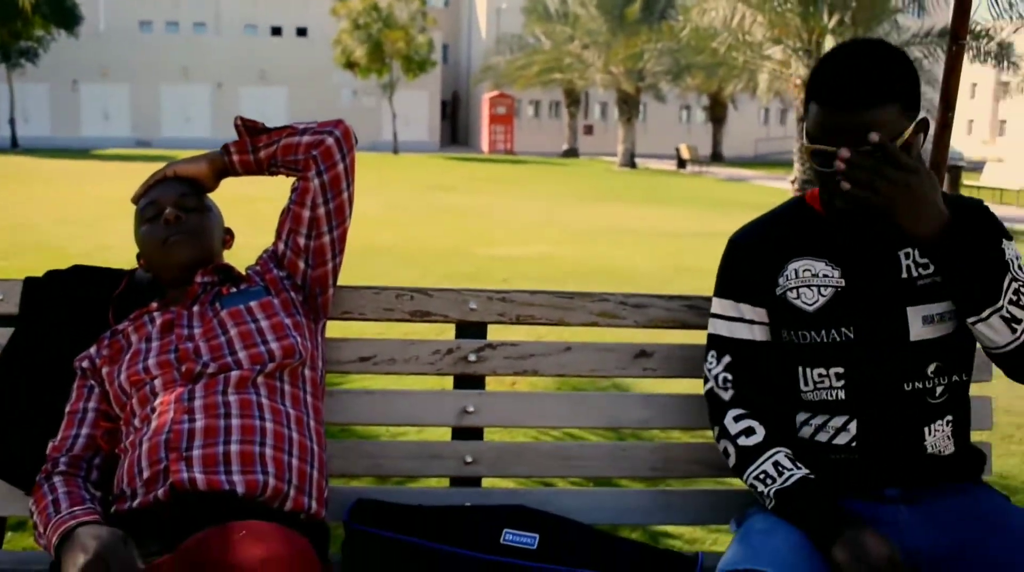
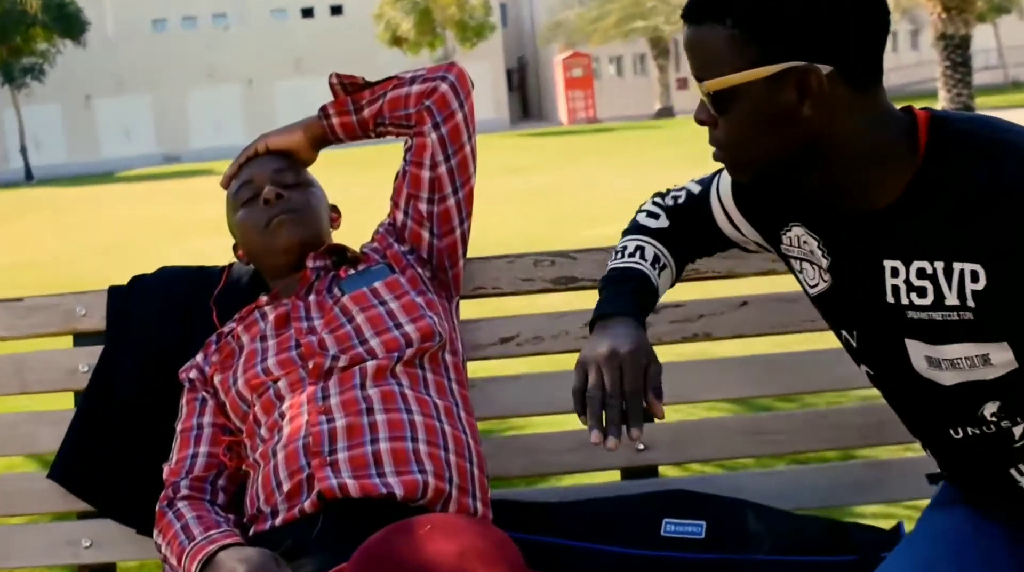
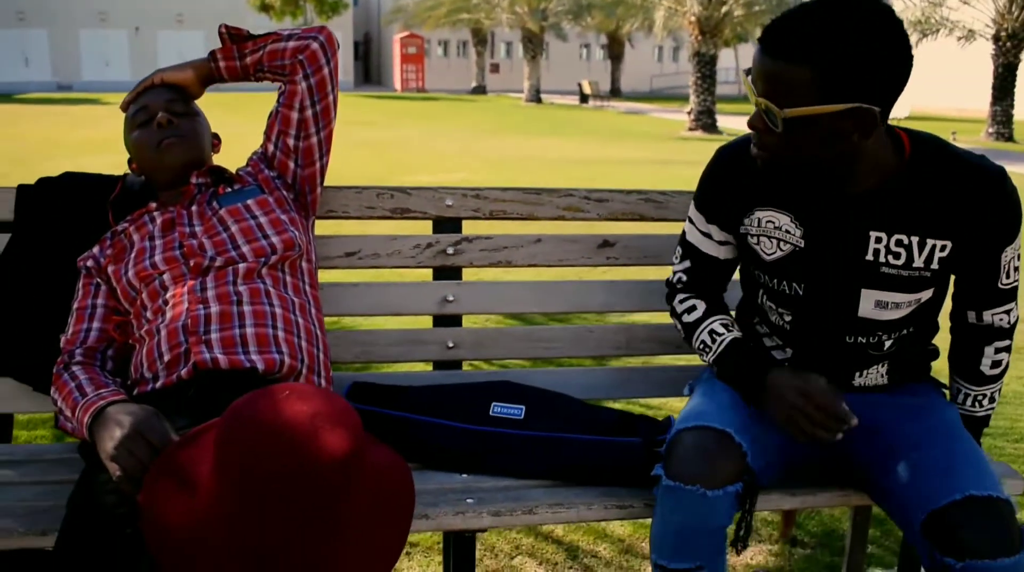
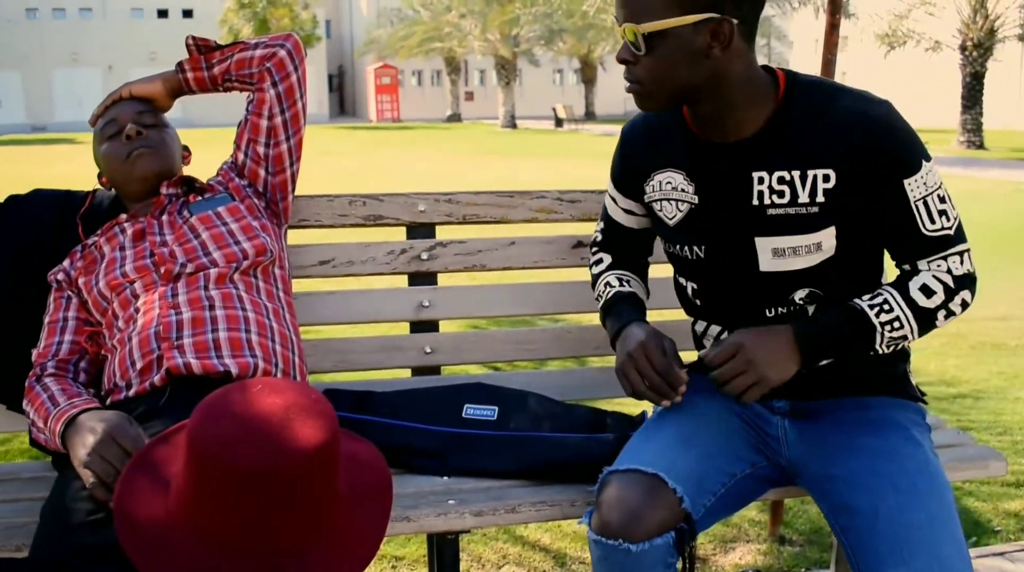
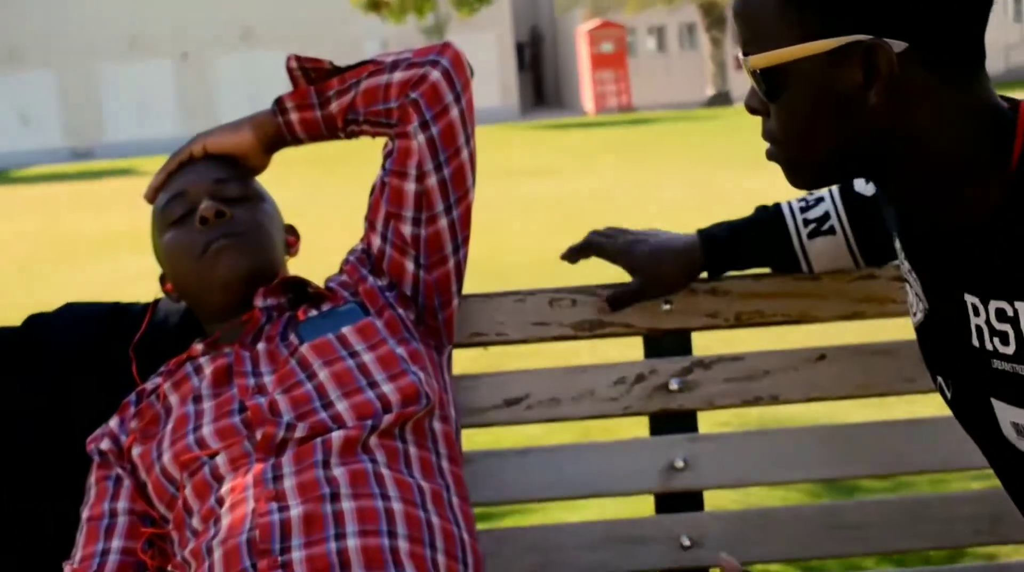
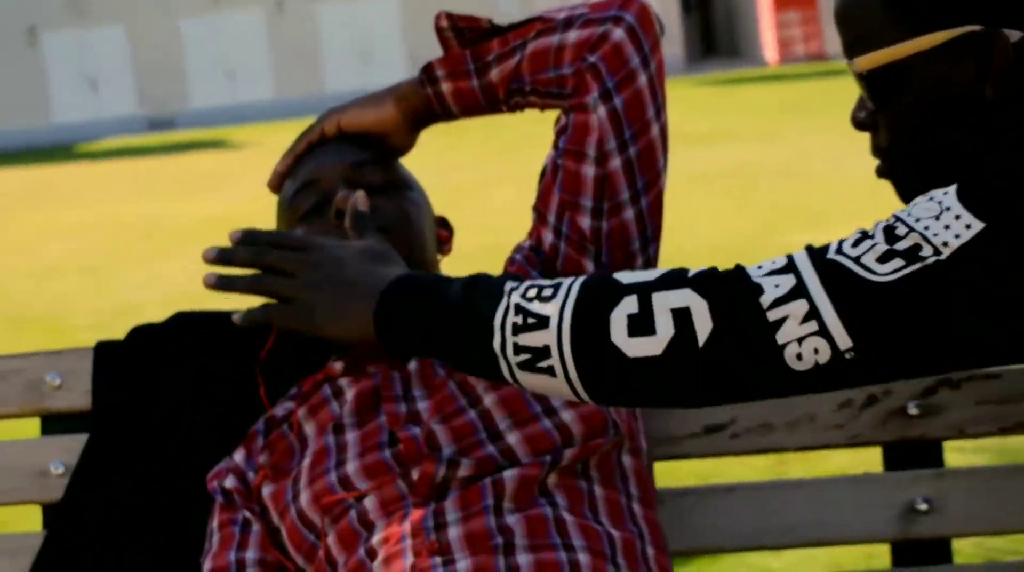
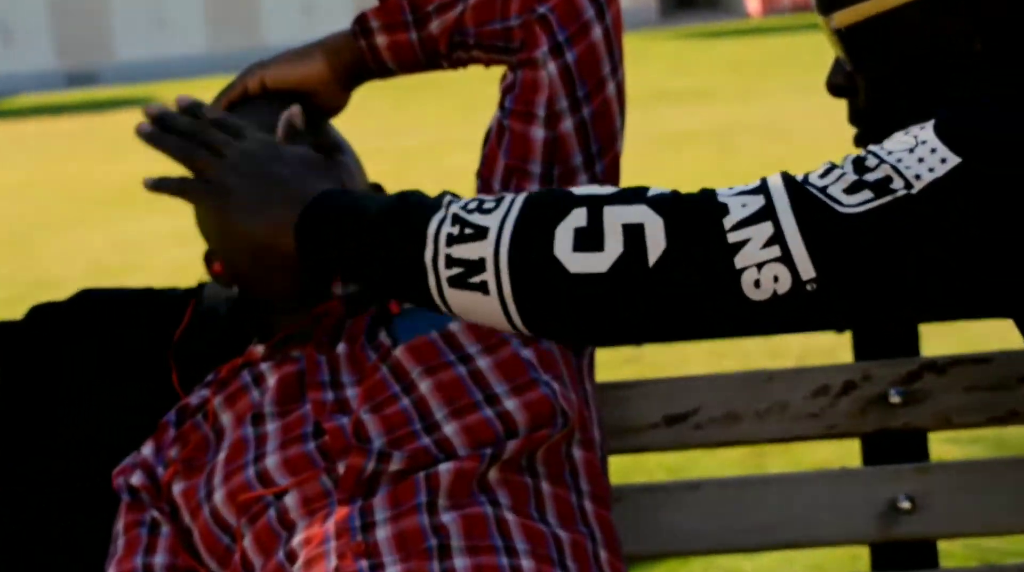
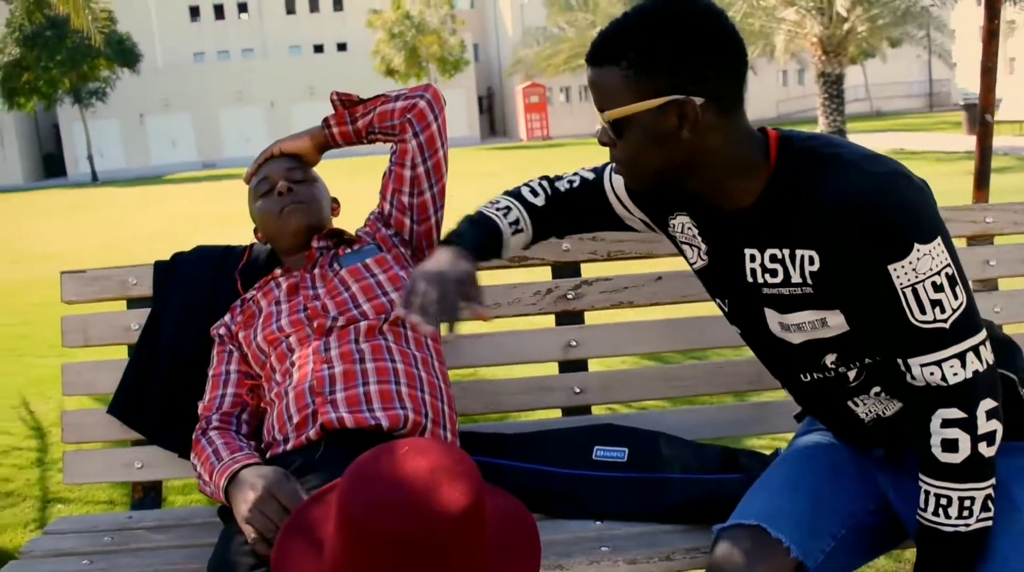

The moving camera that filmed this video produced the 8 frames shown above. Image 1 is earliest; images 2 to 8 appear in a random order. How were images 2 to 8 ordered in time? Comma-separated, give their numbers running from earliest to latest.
3, 4, 8, 2, 5, 6, 7
